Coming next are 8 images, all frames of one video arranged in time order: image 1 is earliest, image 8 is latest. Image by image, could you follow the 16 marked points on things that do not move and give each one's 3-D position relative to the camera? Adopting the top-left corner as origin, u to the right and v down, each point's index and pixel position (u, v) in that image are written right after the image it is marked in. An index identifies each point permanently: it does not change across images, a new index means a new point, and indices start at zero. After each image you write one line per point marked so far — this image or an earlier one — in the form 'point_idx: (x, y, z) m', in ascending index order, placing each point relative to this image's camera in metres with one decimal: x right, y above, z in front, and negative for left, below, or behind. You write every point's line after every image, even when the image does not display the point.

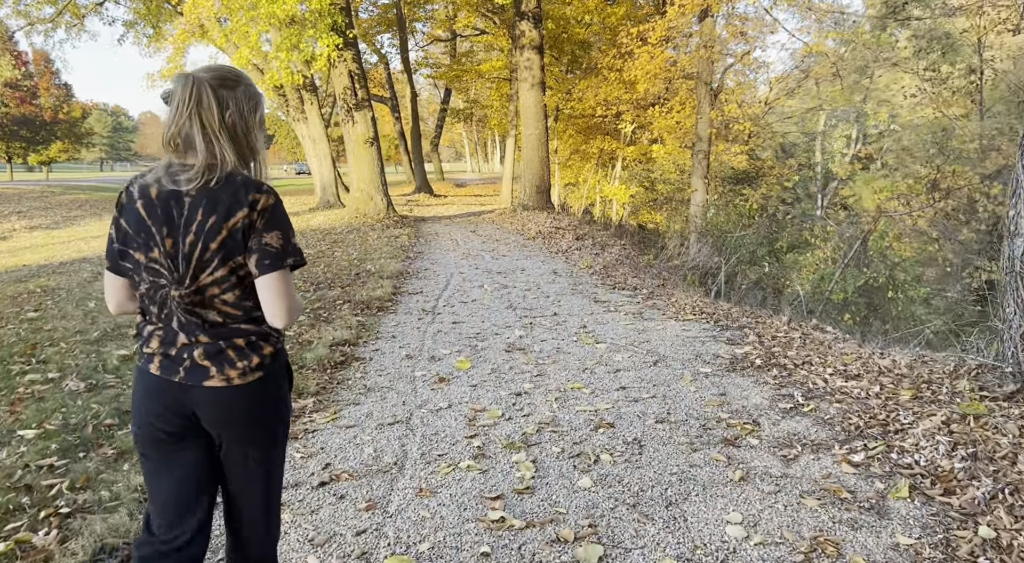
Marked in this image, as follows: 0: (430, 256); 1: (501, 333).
0: (-1.5, +0.4, +13.9) m
1: (-0.1, -0.5, +7.4) m
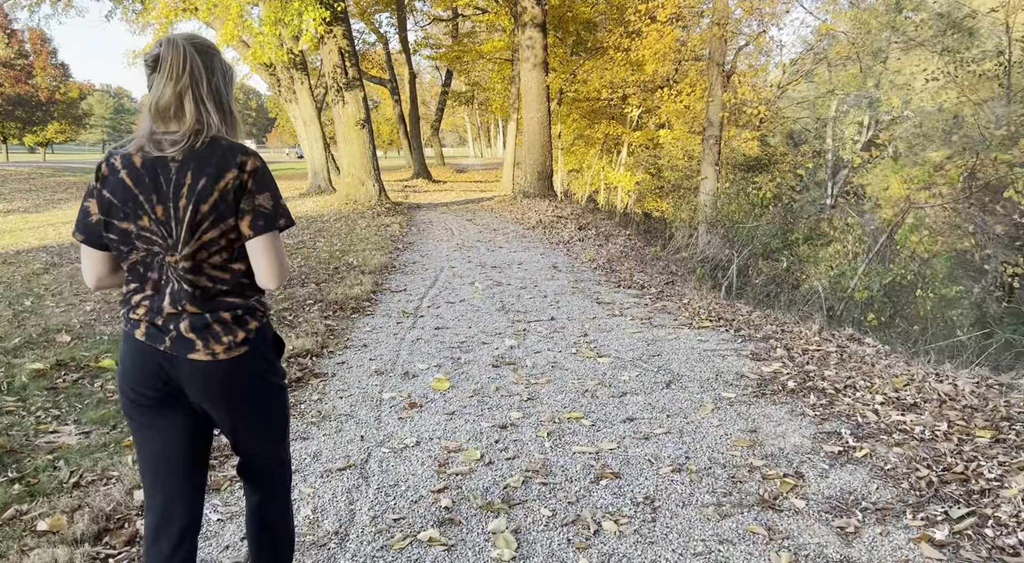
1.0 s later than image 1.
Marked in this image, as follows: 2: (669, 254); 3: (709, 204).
0: (-1.5, +0.6, +12.9) m
1: (-0.2, -0.5, +6.4) m
2: (+2.8, +0.5, +13.7) m
3: (+3.8, +1.5, +14.7) m
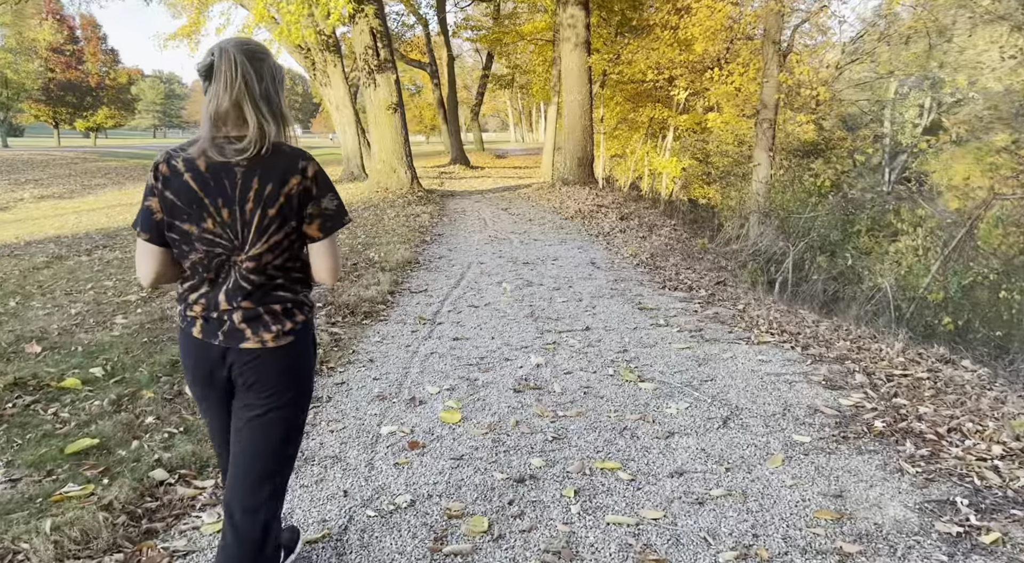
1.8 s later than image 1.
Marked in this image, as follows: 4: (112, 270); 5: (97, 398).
0: (-1.0, +0.7, +12.1) m
1: (0.0, -0.6, +5.6) m
2: (+3.4, +0.6, +12.6) m
3: (+4.4, +1.6, +13.6) m
4: (-4.5, +0.1, +8.4) m
5: (-2.5, -0.7, +4.5) m
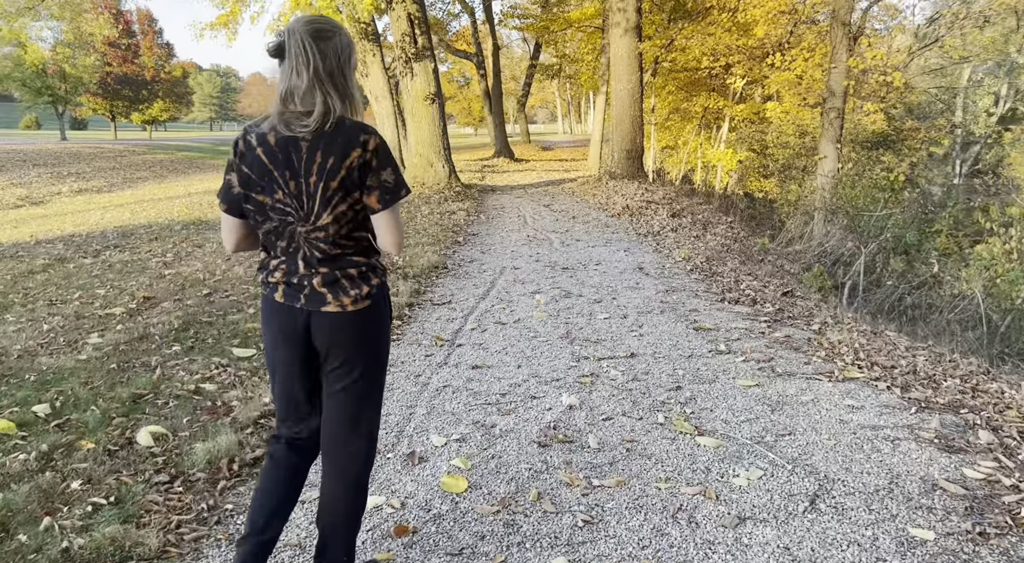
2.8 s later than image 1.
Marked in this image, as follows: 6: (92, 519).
0: (-0.4, +0.6, +11.2) m
1: (+0.2, -0.7, +4.6) m
2: (+4.0, +0.5, +11.4) m
3: (+5.1, +1.5, +12.3) m
4: (-4.1, +0.1, +7.7) m
5: (-2.4, -0.8, +3.7) m
6: (-1.7, -1.0, +3.1) m
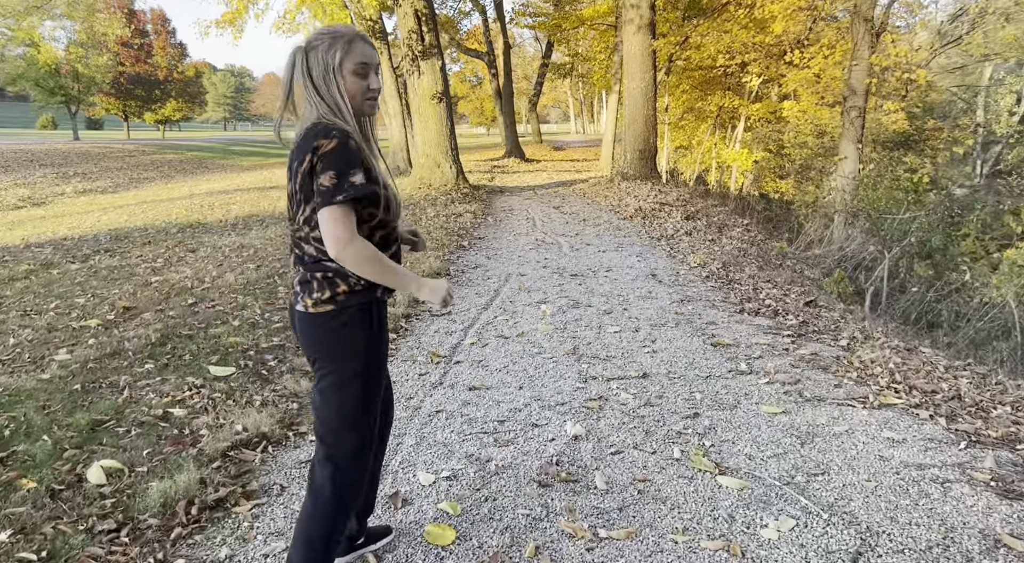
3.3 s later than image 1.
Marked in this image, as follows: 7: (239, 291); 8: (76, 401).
0: (-0.3, +0.5, +10.7) m
1: (+0.2, -0.8, +4.1) m
2: (+4.1, +0.4, +10.9) m
3: (+5.2, +1.4, +11.7) m
4: (-4.1, 0.0, +7.3) m
5: (-2.4, -0.9, +3.3) m
6: (-1.8, -1.1, +2.7) m
7: (-2.6, -0.1, +7.0) m
8: (-2.5, -0.7, +4.3) m
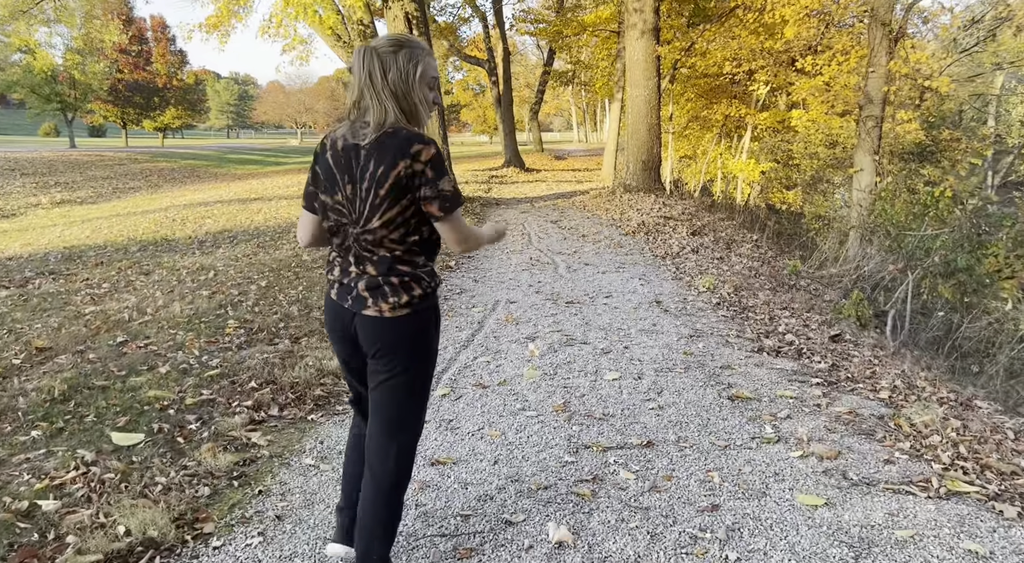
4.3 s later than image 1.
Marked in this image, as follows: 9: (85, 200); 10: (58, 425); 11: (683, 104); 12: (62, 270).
0: (-0.4, +0.2, +9.8) m
1: (0.0, -1.1, +3.2) m
2: (+4.0, +0.1, +9.9) m
3: (+5.1, +1.0, +10.8) m
4: (-4.2, -0.3, +6.4) m
5: (-2.5, -1.1, +2.3) m
6: (-1.9, -1.3, +1.8) m
7: (-2.7, -0.4, +6.1) m
8: (-2.6, -0.9, +3.4) m
9: (-11.1, +2.1, +19.7) m
10: (-2.5, -0.8, +4.1) m
11: (+3.8, +3.9, +16.3) m
12: (-5.0, +0.1, +8.4) m
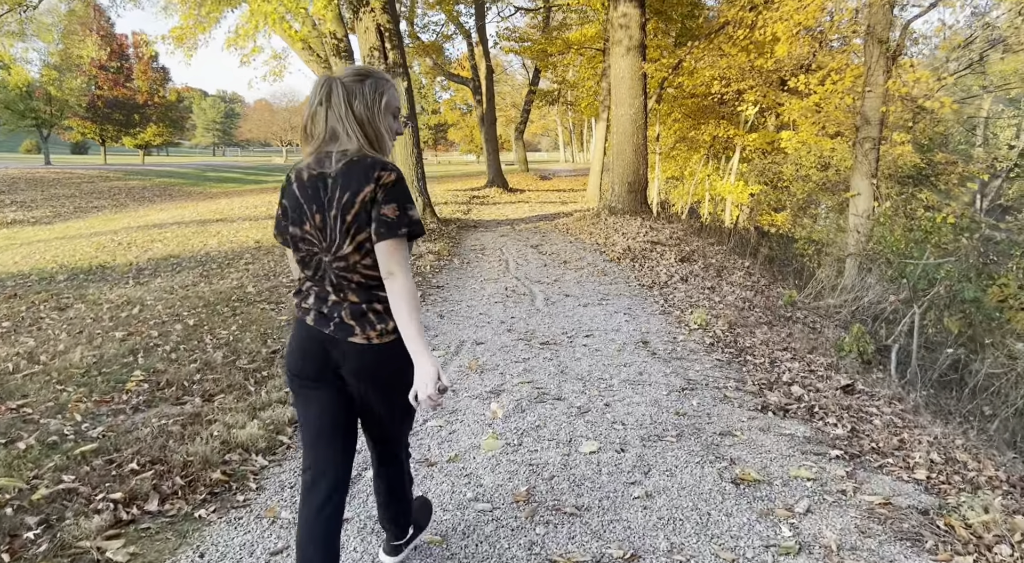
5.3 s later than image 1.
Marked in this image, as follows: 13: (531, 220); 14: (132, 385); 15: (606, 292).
0: (-0.7, -0.2, +8.8) m
1: (-0.2, -1.3, +2.2) m
2: (+3.7, -0.4, +9.0) m
3: (+4.8, +0.6, +10.0) m
4: (-4.5, -0.6, +5.4) m
5: (-2.8, -1.3, +1.3) m
6: (-2.1, -1.5, +0.7) m
7: (-3.0, -0.7, +5.1) m
8: (-2.9, -1.1, +2.3) m
9: (-11.6, +1.5, +18.6) m
10: (-2.7, -1.0, +3.1) m
11: (+3.3, +3.3, +15.5) m
12: (-5.3, -0.2, +7.4) m
13: (+0.4, +1.3, +16.1) m
14: (-2.5, -0.7, +5.0) m
15: (+1.2, -0.1, +9.5) m
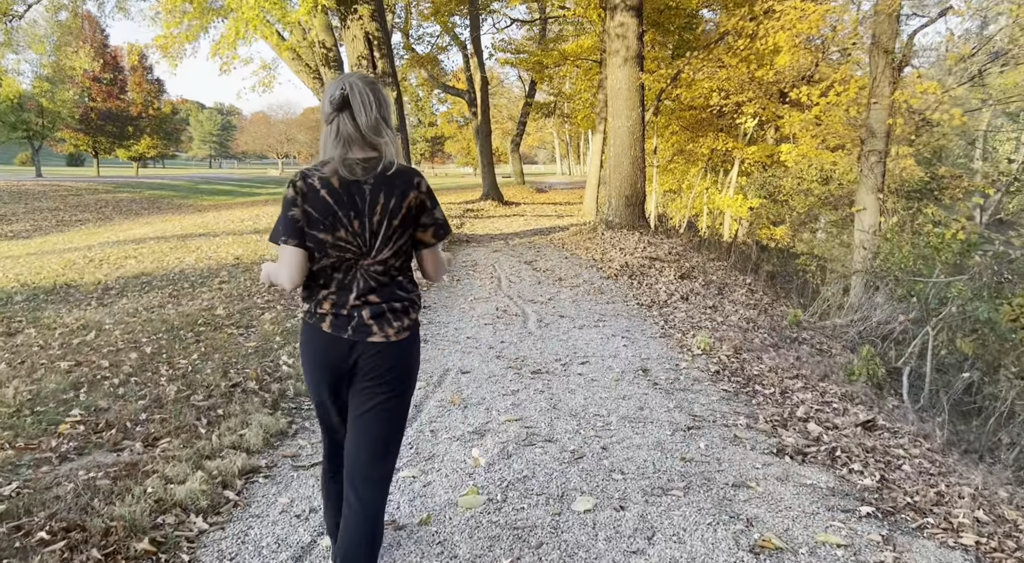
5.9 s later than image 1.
0: (-0.8, -0.4, +8.3) m
1: (-0.3, -1.4, +1.6) m
2: (+3.6, -0.6, +8.5) m
3: (+4.7, +0.3, +9.4) m
4: (-4.6, -0.7, +4.8) m
5: (-2.8, -1.4, +0.7) m
6: (-2.2, -1.6, +0.1) m
7: (-3.1, -0.8, +4.5) m
8: (-2.9, -1.3, +1.7) m
9: (-11.7, +1.2, +18.0) m
10: (-2.8, -1.2, +2.5) m
11: (+3.2, +2.9, +15.0) m
12: (-5.4, -0.4, +6.8) m
13: (+0.3, +0.9, +15.6) m
14: (-2.6, -0.9, +4.4) m
15: (+1.1, -0.4, +8.9) m
